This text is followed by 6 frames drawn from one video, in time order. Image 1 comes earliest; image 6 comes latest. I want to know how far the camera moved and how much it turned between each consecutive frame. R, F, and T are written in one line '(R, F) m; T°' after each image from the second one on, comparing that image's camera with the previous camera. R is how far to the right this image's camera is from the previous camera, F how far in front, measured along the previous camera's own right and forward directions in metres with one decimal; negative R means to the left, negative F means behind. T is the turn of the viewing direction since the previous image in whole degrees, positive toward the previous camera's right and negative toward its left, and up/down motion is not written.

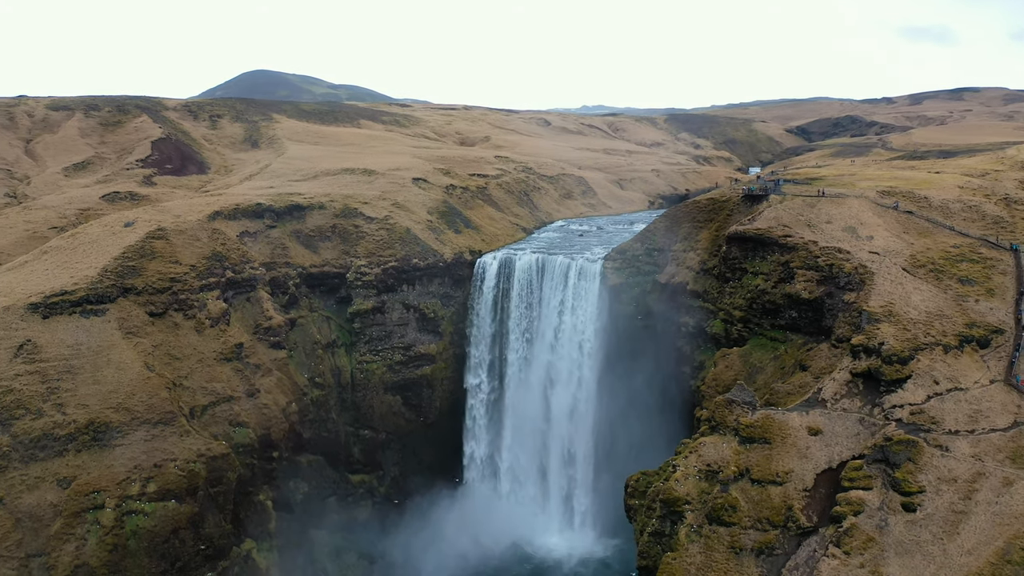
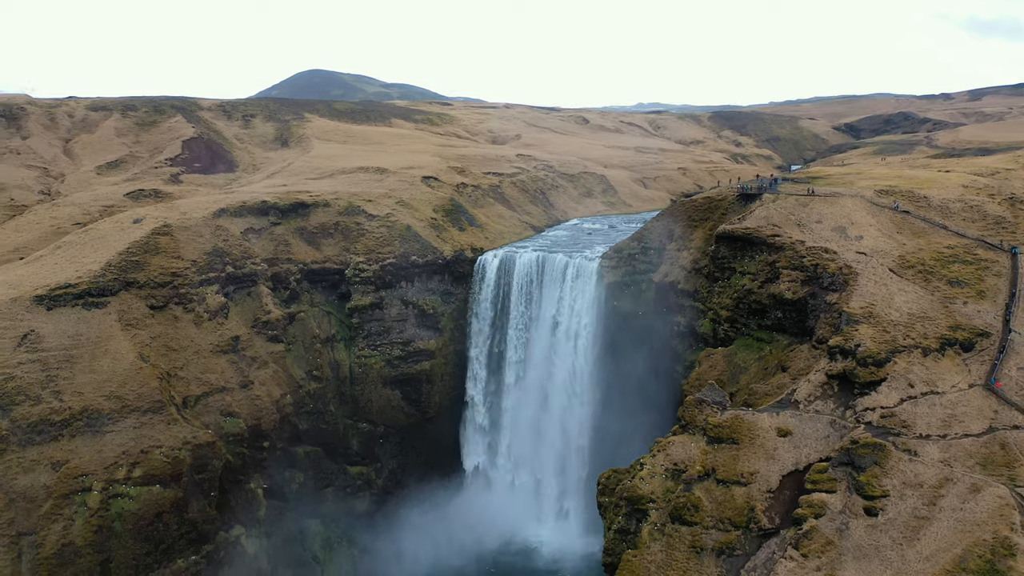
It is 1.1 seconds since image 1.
(+2.6, -0.2) m; -3°
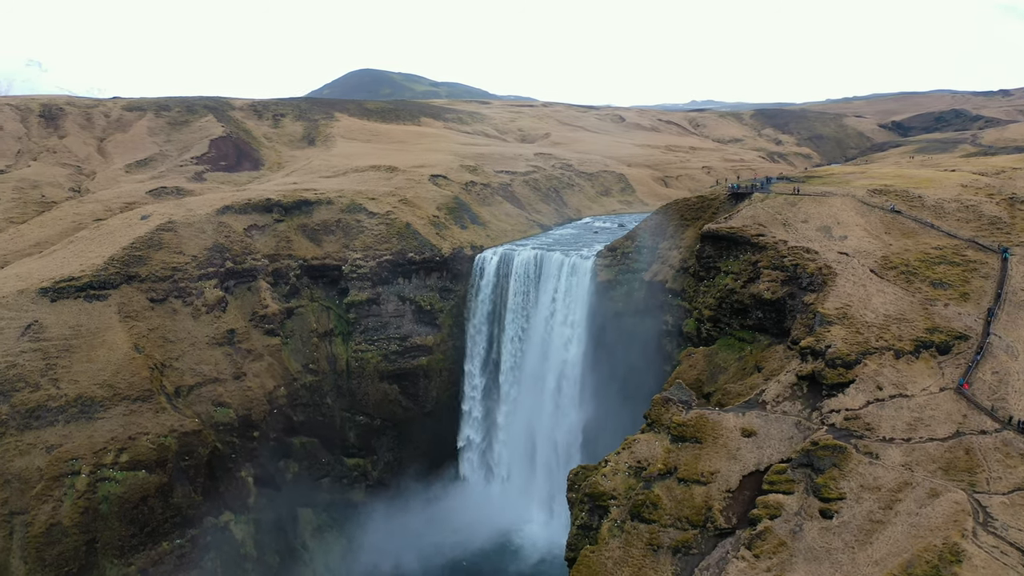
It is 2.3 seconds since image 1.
(+2.6, -0.2) m; -3°
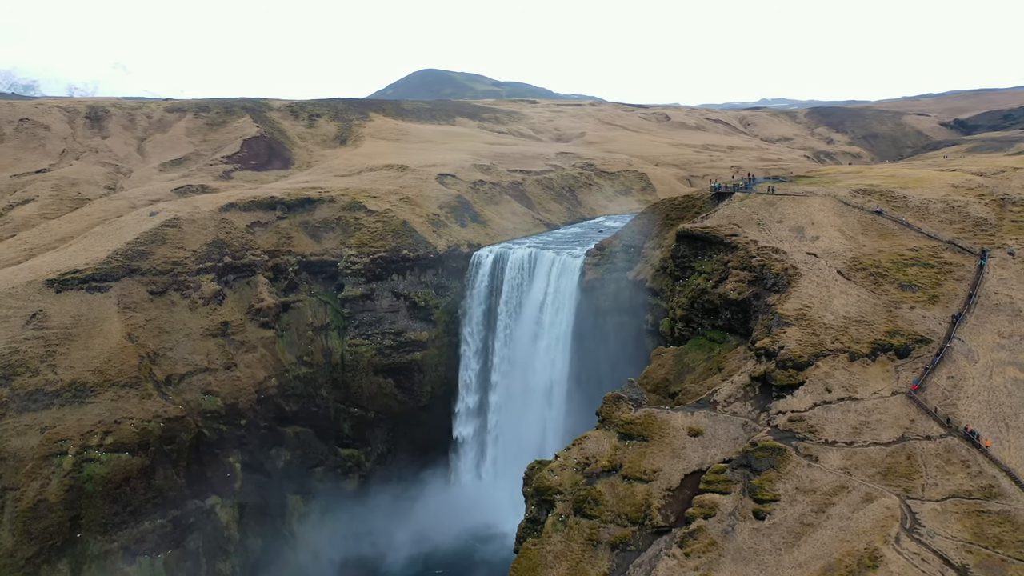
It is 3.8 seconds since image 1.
(+3.5, -0.4) m; -3°
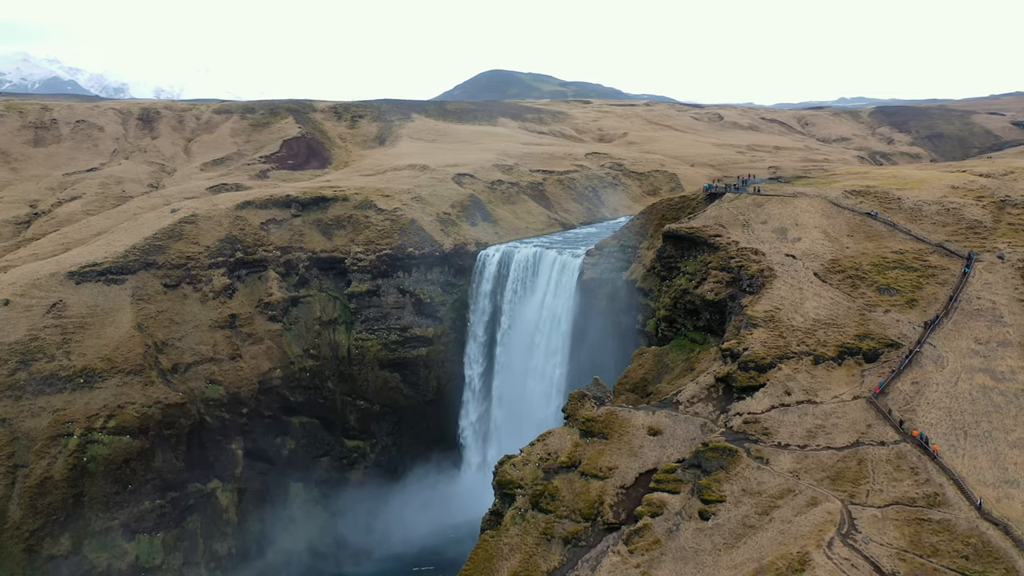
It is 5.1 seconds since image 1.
(+3.2, -0.4) m; -4°
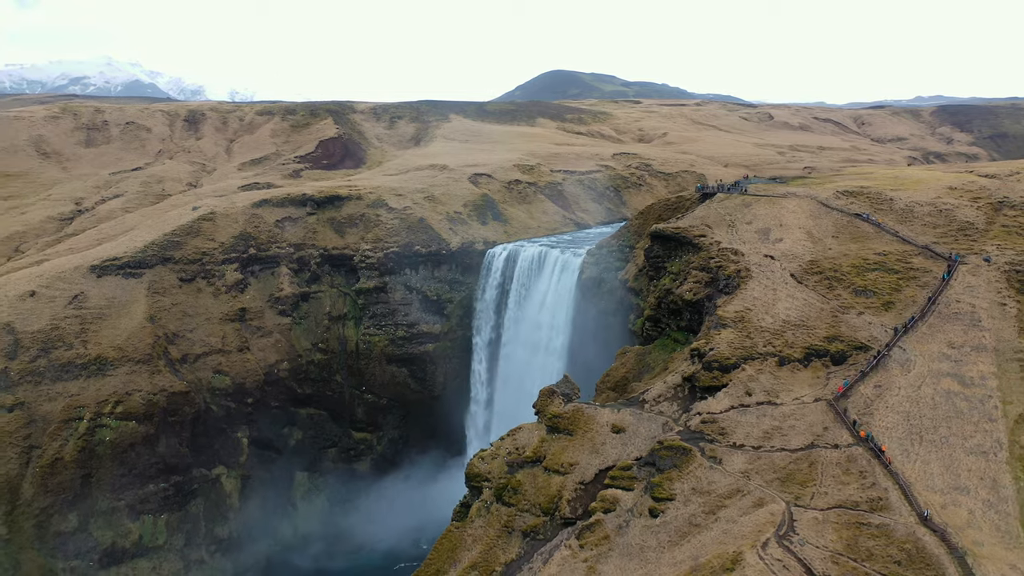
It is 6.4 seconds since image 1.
(+3.0, -0.5) m; -4°
